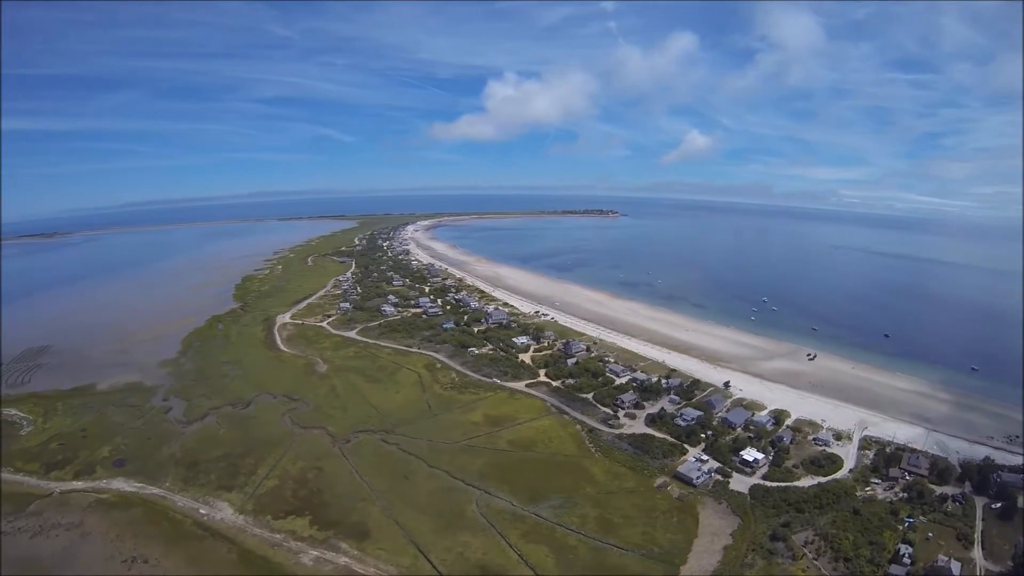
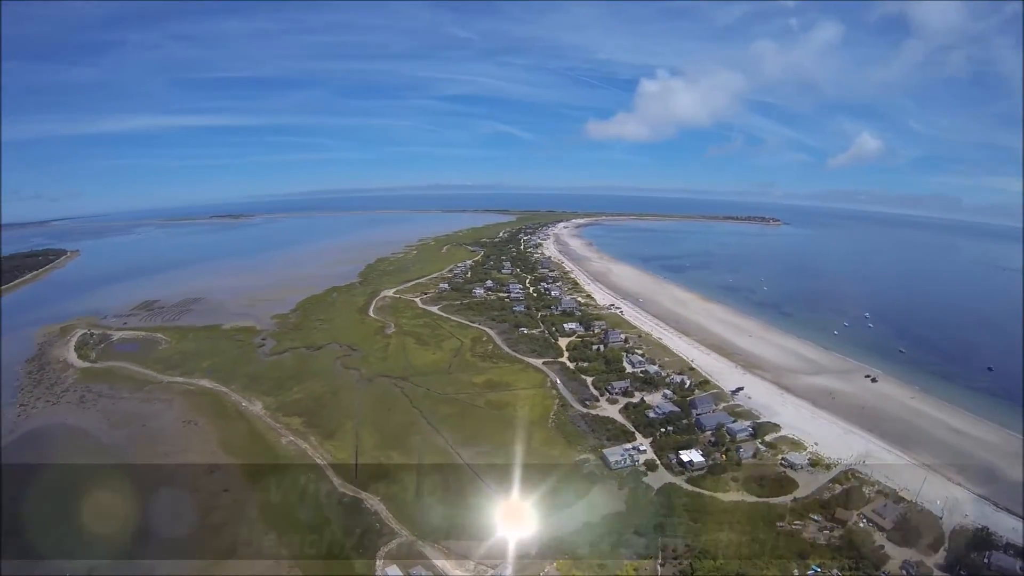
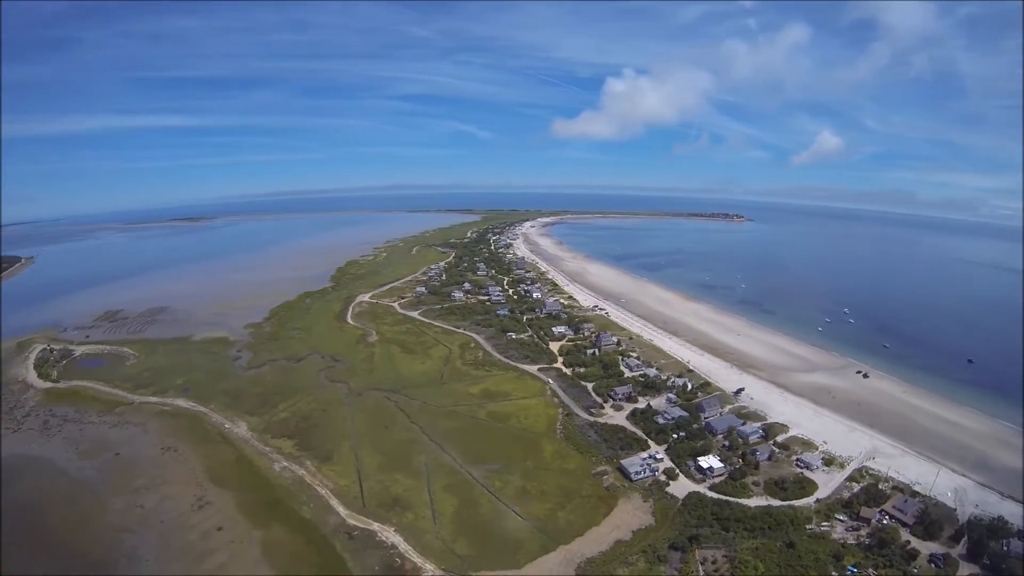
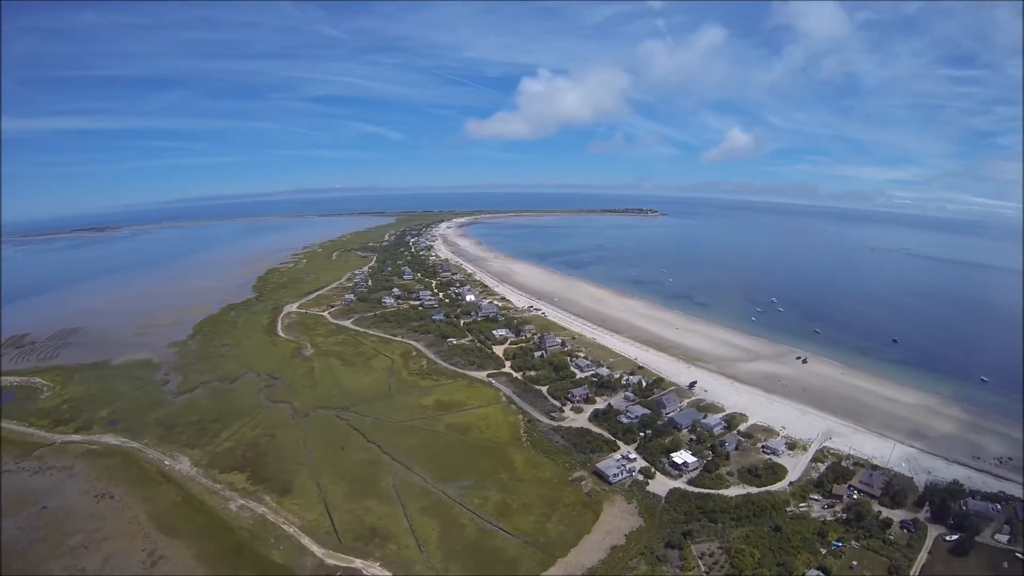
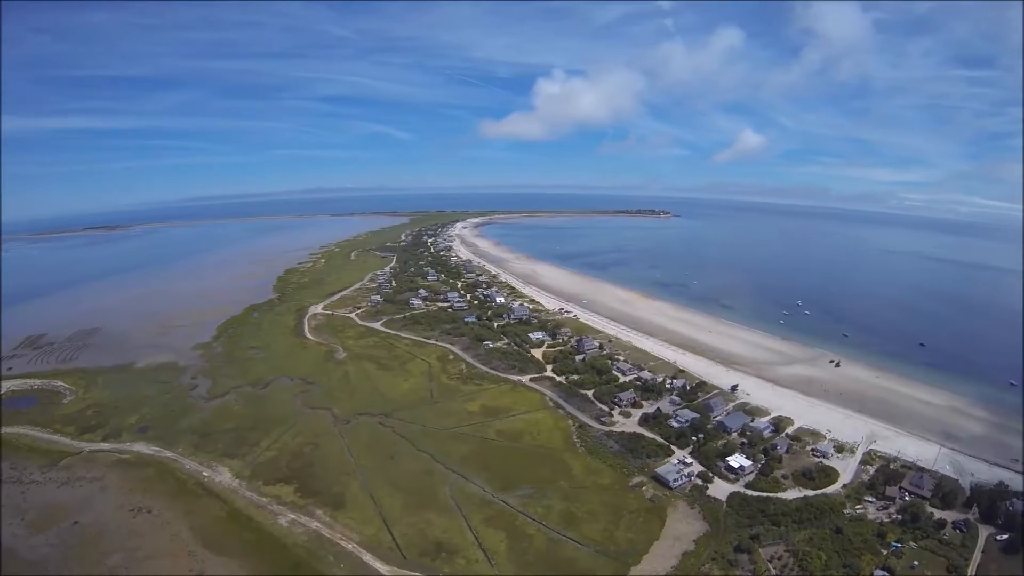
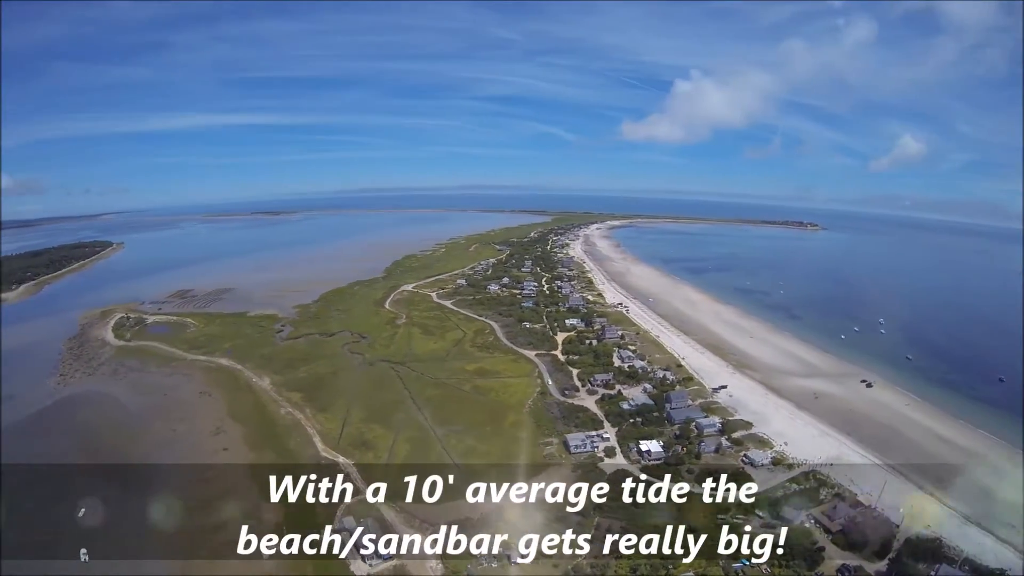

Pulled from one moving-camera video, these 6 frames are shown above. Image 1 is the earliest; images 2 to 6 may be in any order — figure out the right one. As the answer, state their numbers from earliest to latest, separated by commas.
5, 4, 3, 2, 6
